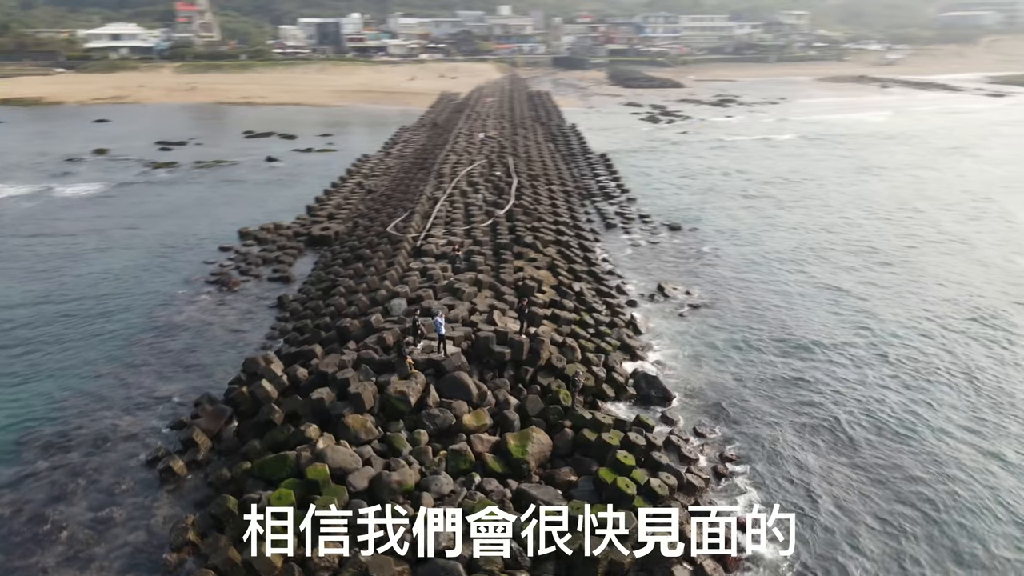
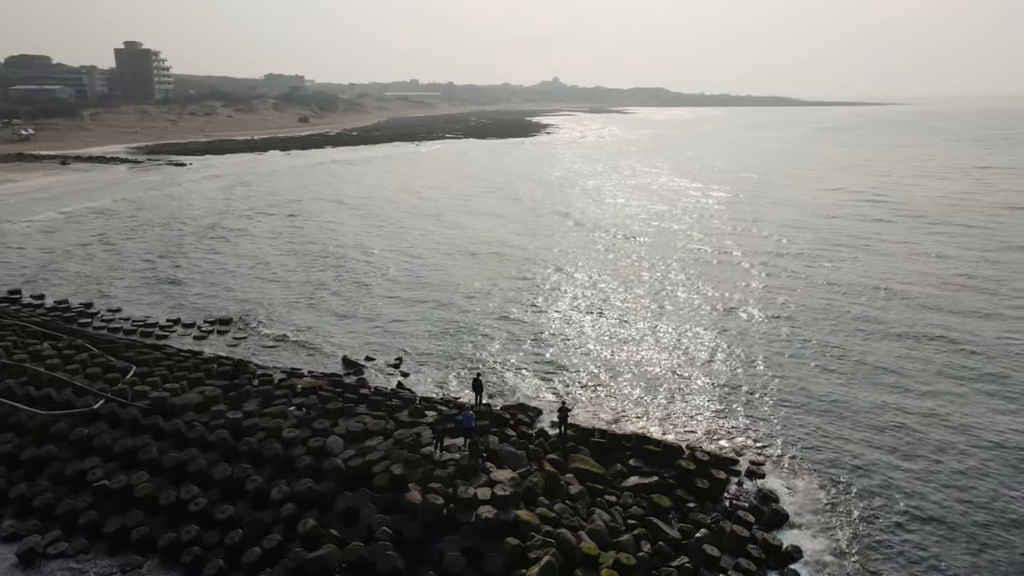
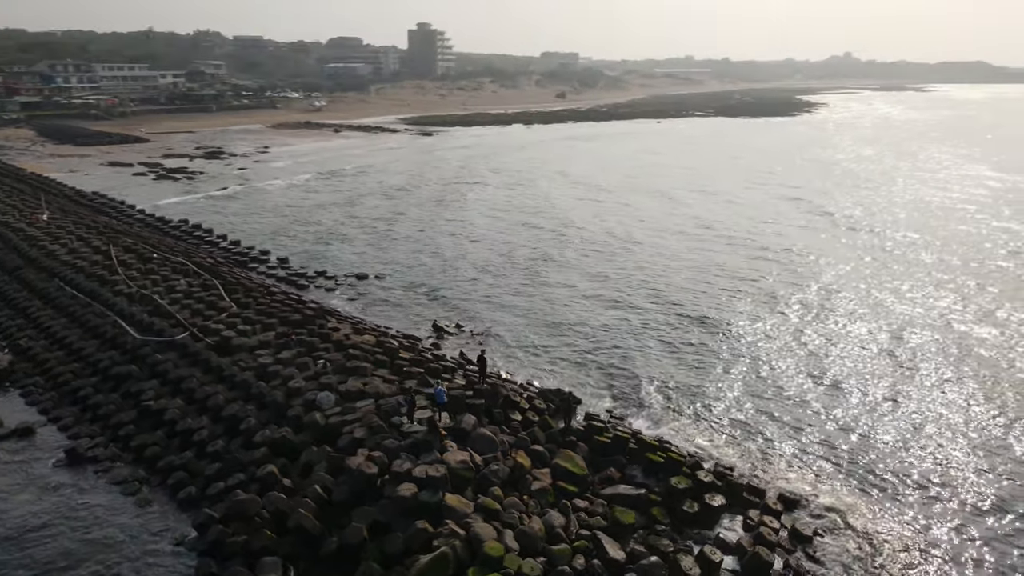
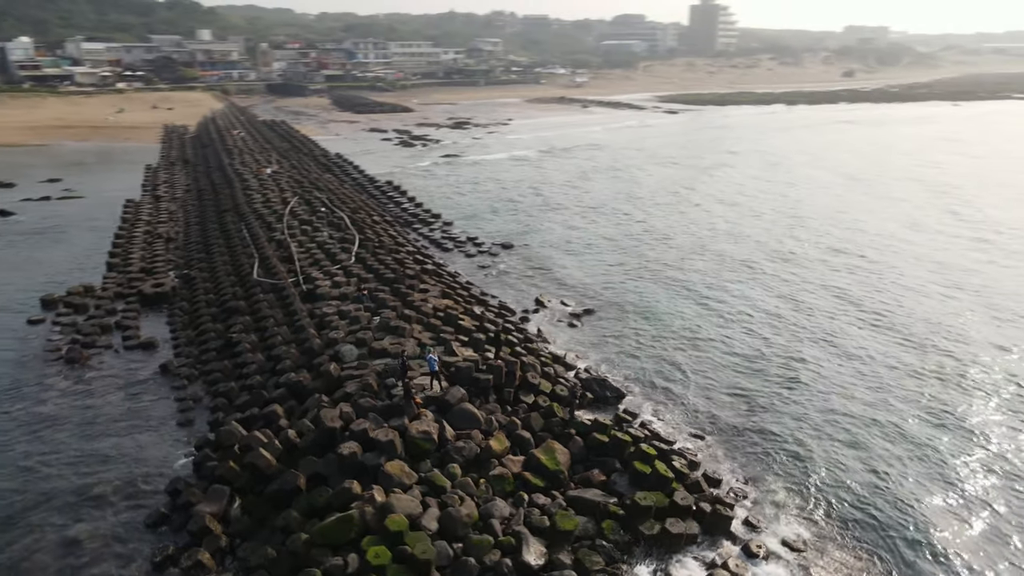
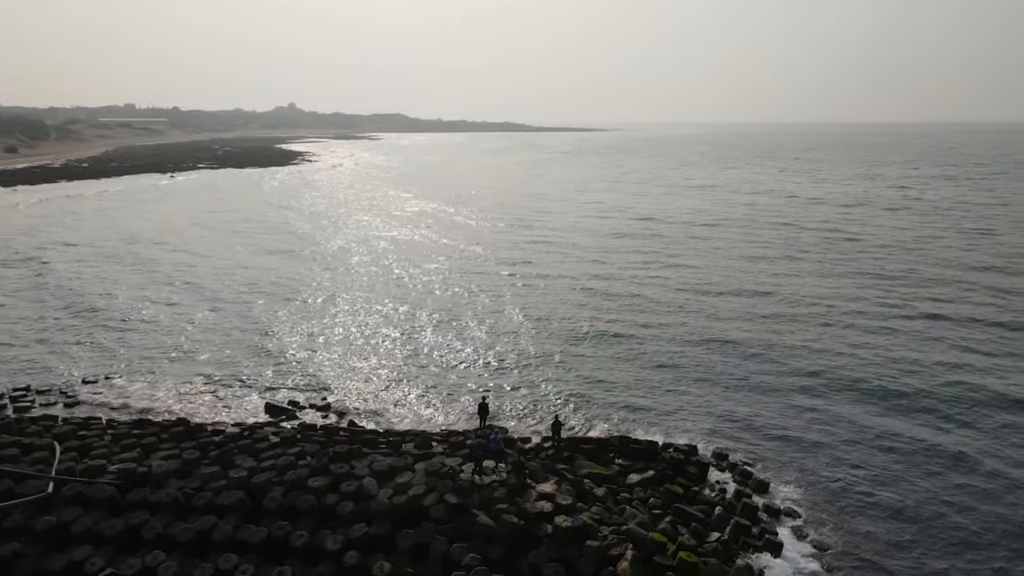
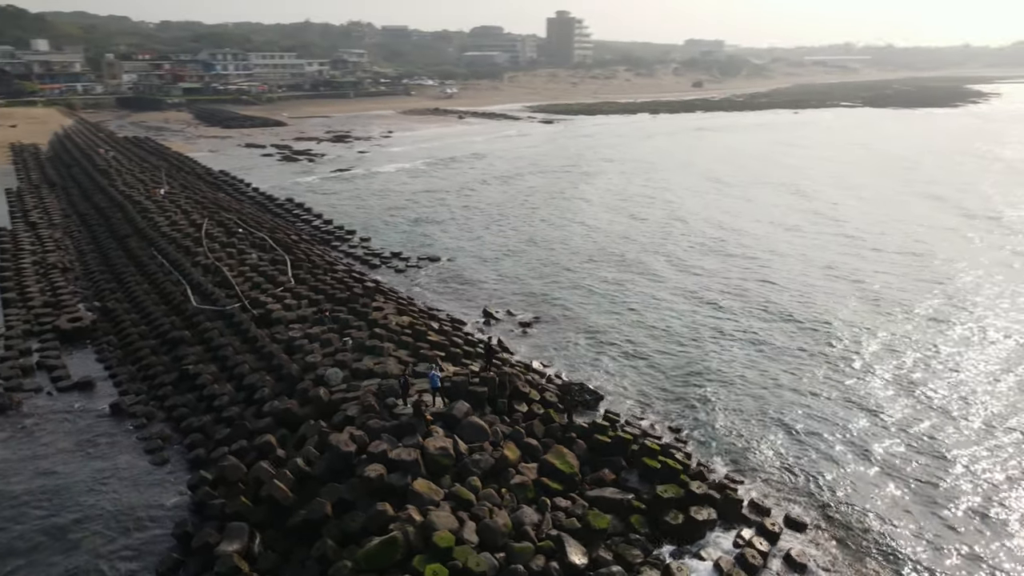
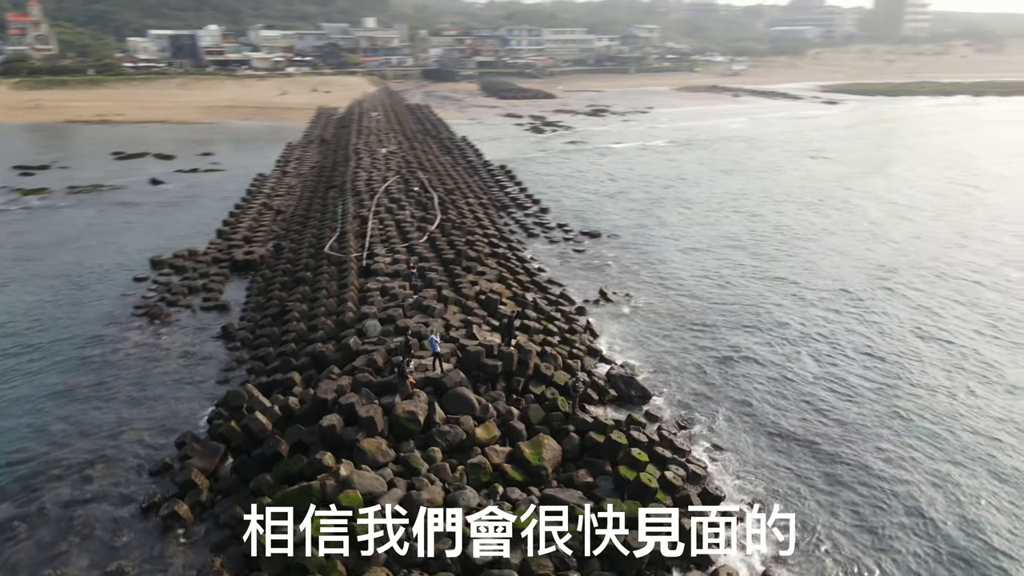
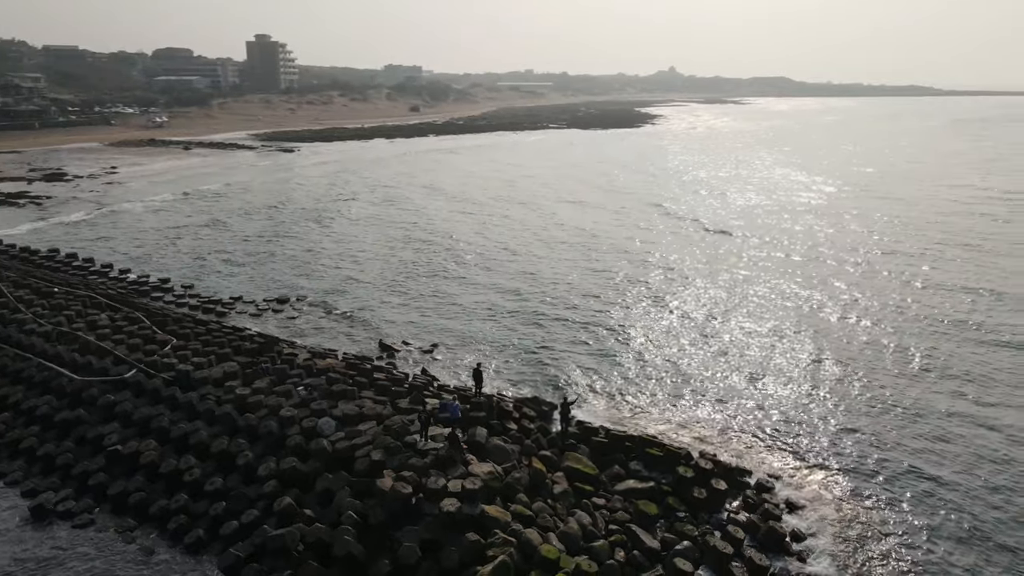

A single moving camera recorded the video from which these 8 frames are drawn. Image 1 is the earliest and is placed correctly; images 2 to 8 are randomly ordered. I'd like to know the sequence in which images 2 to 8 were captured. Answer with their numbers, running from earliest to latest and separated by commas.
7, 4, 6, 3, 8, 2, 5
